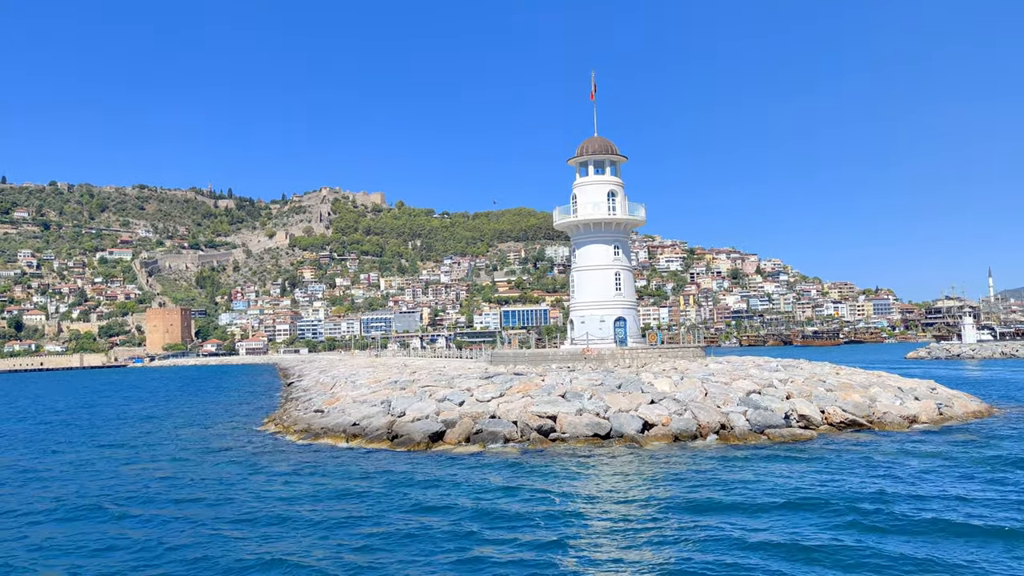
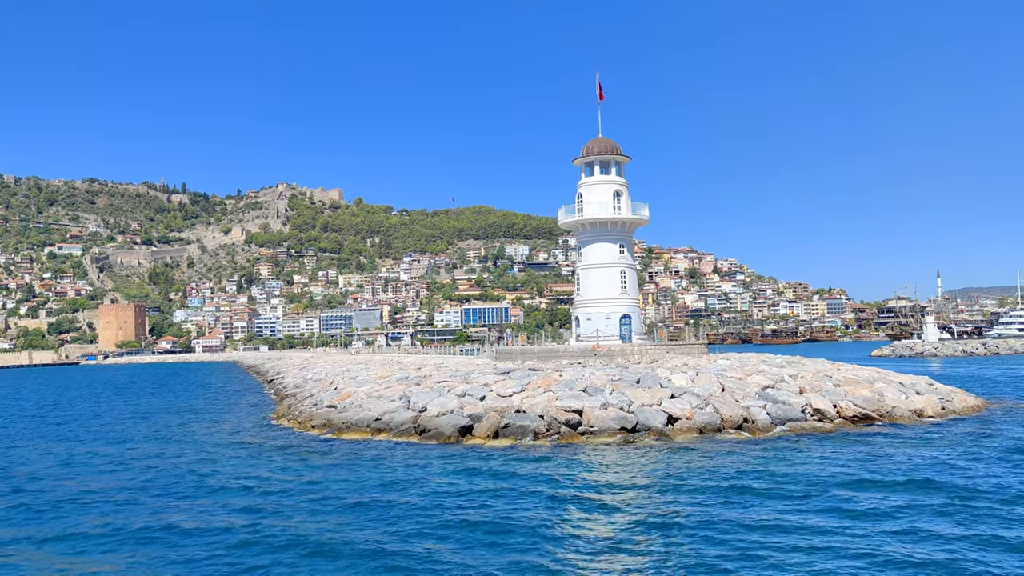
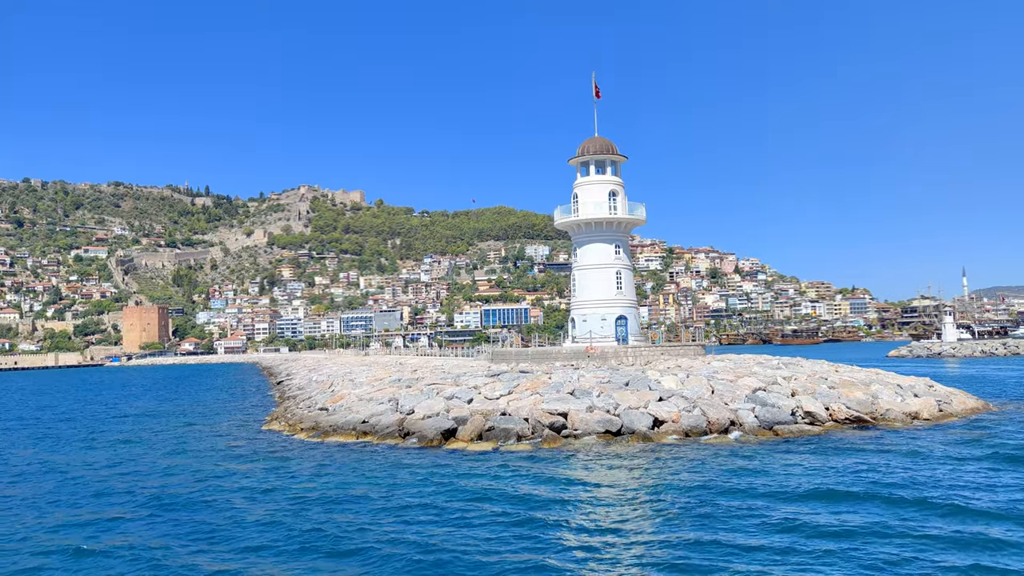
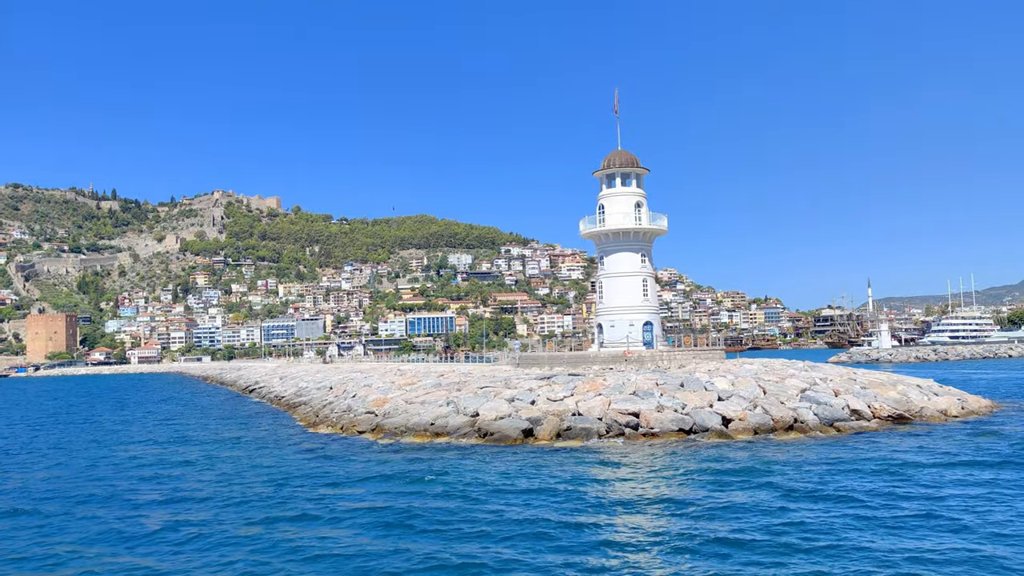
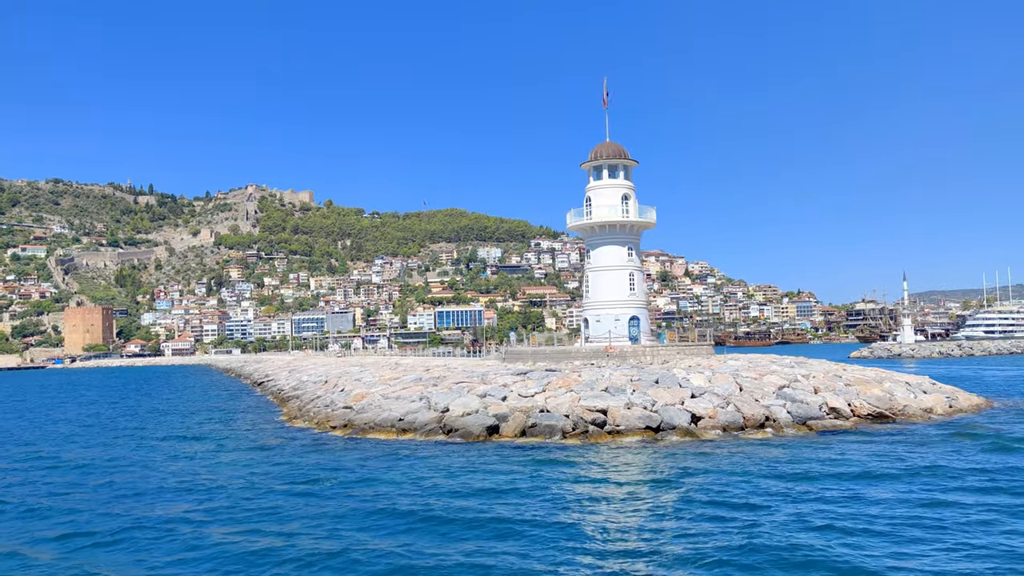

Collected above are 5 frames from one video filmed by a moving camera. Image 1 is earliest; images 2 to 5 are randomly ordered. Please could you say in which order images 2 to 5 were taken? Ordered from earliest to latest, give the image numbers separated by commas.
3, 2, 5, 4
